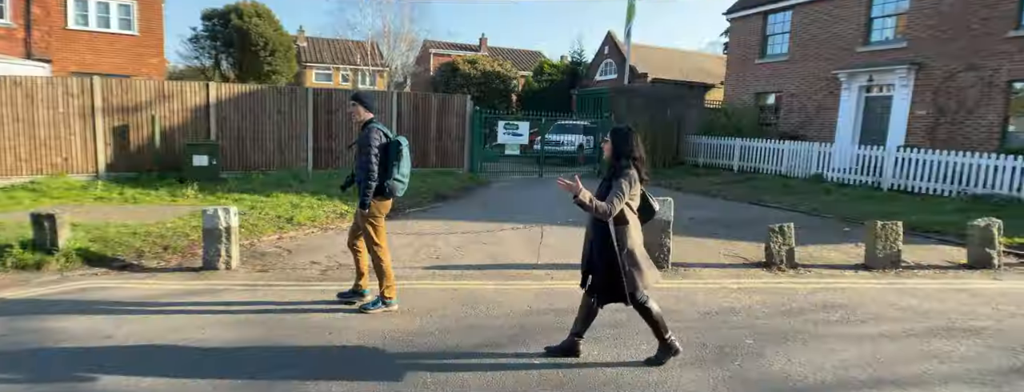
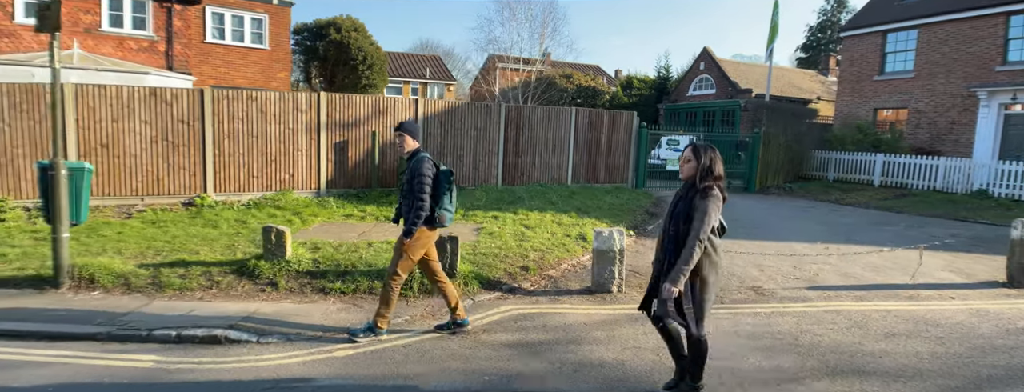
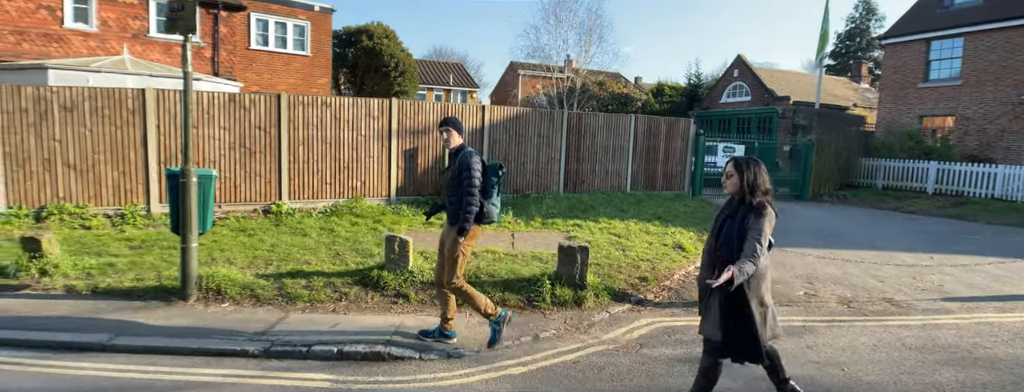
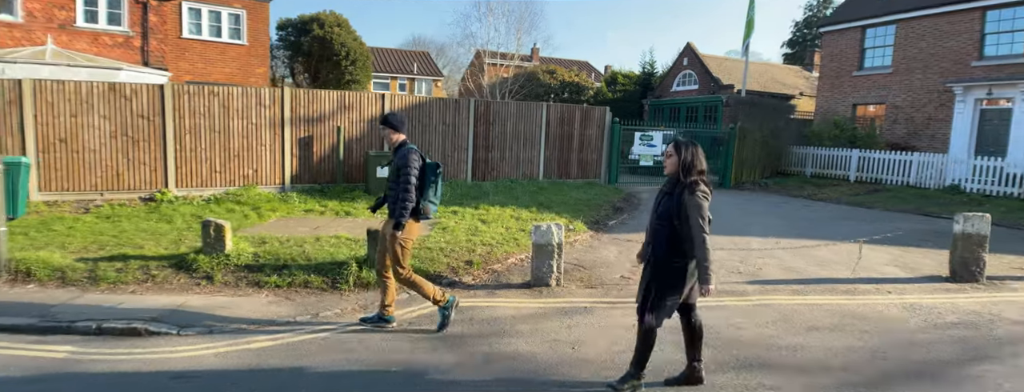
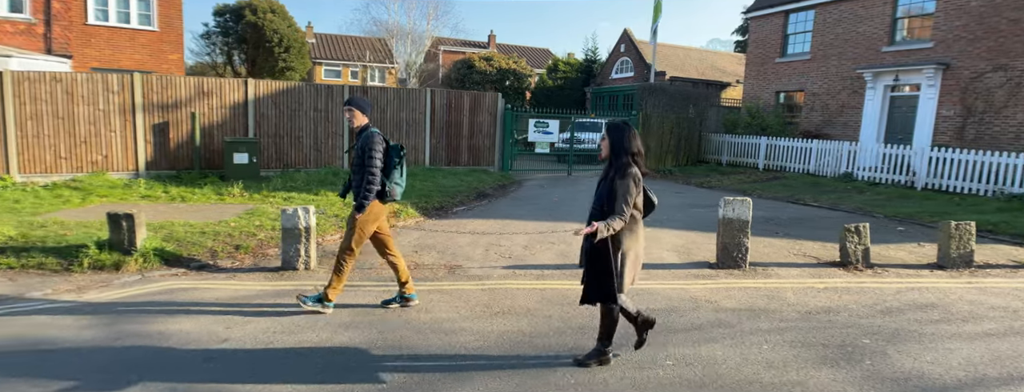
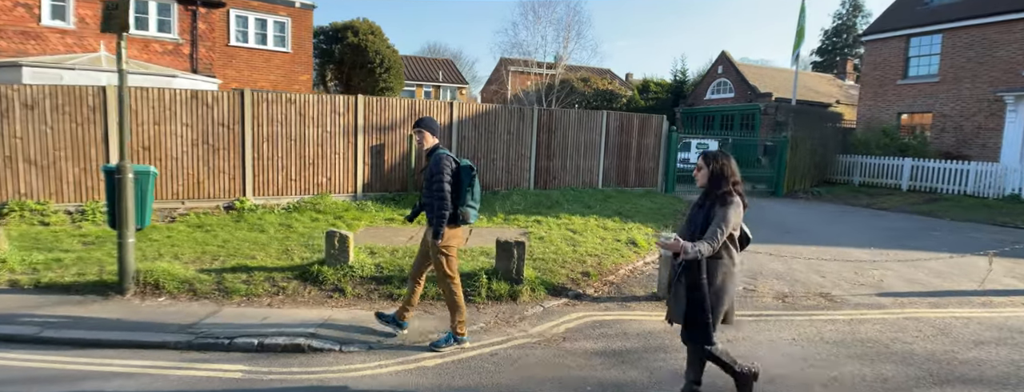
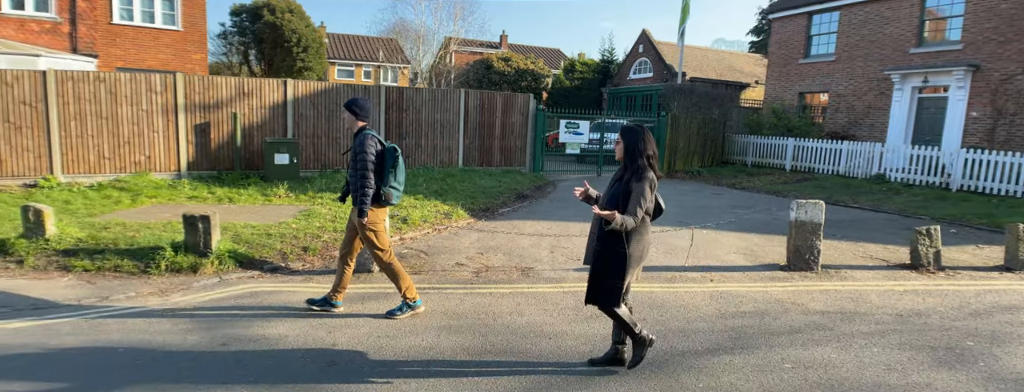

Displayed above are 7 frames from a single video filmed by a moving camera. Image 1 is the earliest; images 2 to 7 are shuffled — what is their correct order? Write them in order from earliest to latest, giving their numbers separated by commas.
5, 7, 4, 2, 6, 3
